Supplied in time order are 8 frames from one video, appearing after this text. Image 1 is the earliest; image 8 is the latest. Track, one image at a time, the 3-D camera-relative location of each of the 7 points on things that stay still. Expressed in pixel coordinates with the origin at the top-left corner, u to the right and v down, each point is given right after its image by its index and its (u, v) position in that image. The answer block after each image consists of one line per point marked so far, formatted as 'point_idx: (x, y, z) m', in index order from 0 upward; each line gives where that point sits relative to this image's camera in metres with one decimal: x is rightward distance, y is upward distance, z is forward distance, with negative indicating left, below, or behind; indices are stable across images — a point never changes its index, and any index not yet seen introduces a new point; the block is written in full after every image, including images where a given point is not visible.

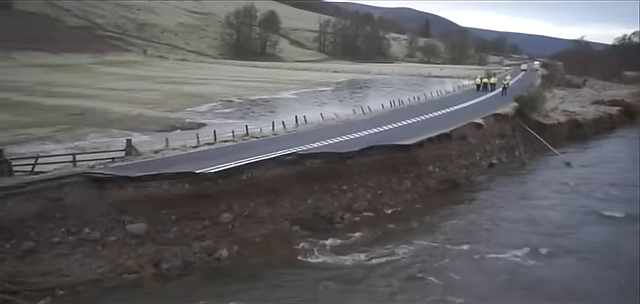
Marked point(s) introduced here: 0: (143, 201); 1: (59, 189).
0: (-1.9, -0.5, +4.8) m
1: (-2.5, -0.3, +4.5) m
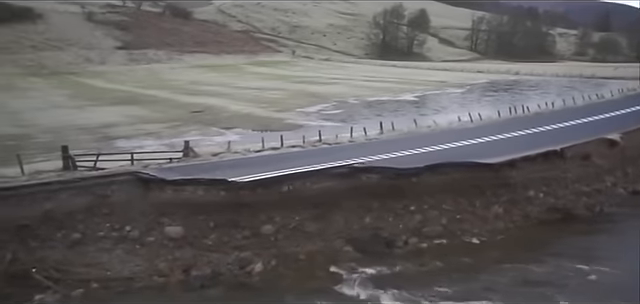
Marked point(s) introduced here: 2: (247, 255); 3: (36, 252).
0: (-1.5, -0.6, +4.8) m
1: (-2.1, -0.3, +4.6) m
2: (-0.8, -1.1, +4.8) m
3: (-2.8, -1.0, +4.4) m
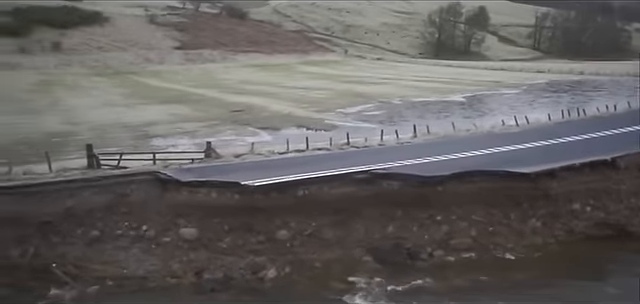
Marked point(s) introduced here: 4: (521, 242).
0: (-1.3, -0.6, +4.8) m
1: (-2.0, -0.3, +4.7) m
2: (-0.6, -1.1, +4.7) m
3: (-2.7, -1.0, +4.6) m
4: (+2.3, -1.0, +5.2) m
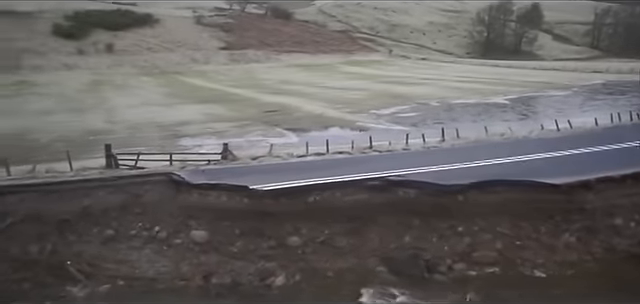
0: (-1.2, -0.6, +4.7) m
1: (-1.9, -0.4, +4.7) m
2: (-0.5, -1.2, +4.6) m
3: (-2.6, -1.0, +4.7) m
4: (+2.5, -1.1, +4.8) m
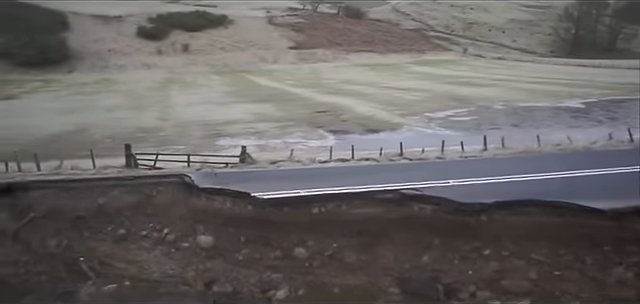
0: (-1.1, -0.6, +4.6) m
1: (-1.7, -0.4, +4.7) m
2: (-0.5, -1.2, +4.3) m
3: (-2.5, -1.0, +4.7) m
4: (+2.5, -1.3, +4.0) m
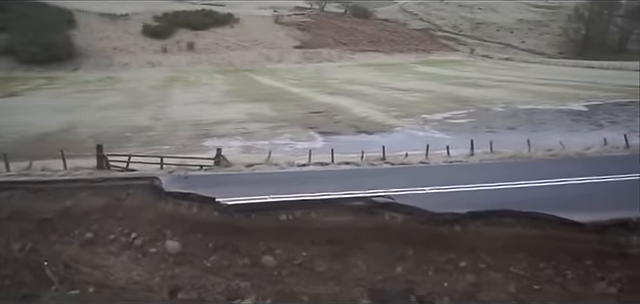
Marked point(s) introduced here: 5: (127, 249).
0: (-1.4, -0.7, +4.4) m
1: (-2.0, -0.4, +4.5) m
2: (-0.8, -1.3, +4.2) m
3: (-2.8, -1.0, +4.6) m
4: (+2.2, -1.3, +3.8) m
5: (-2.0, -1.0, +4.5) m
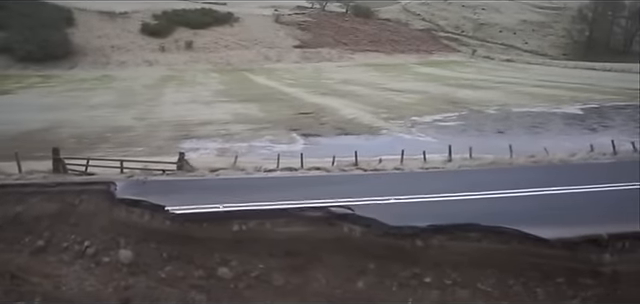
0: (-1.7, -0.7, +4.2) m
1: (-2.4, -0.4, +4.3) m
2: (-1.1, -1.3, +3.9) m
3: (-3.1, -1.0, +4.4) m
4: (+1.8, -1.4, +3.6) m
5: (-2.3, -1.0, +4.2) m
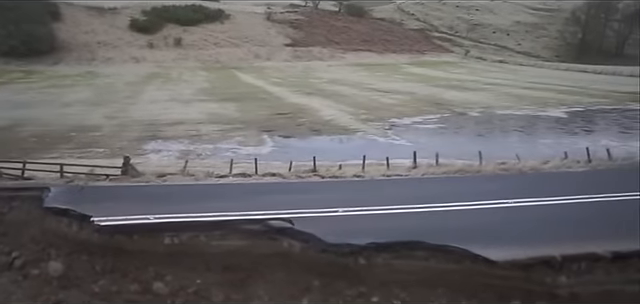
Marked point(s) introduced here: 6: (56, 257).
0: (-2.2, -0.8, +3.9) m
1: (-2.8, -0.5, +4.0) m
2: (-1.6, -1.4, +3.6) m
3: (-3.6, -1.0, +4.1) m
4: (+1.4, -1.5, +3.3) m
5: (-2.8, -1.1, +3.9) m
6: (-2.3, -0.9, +3.9) m
